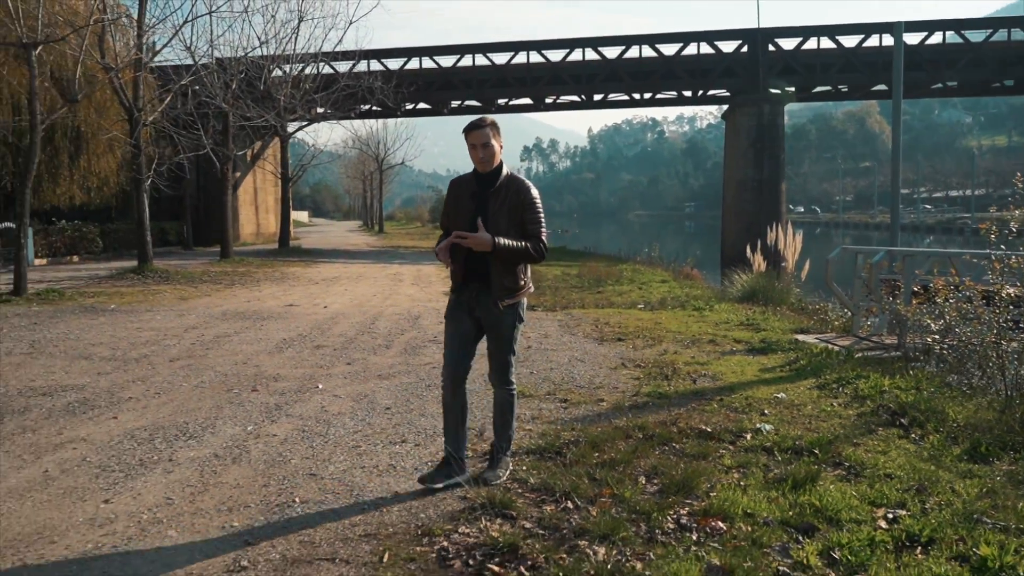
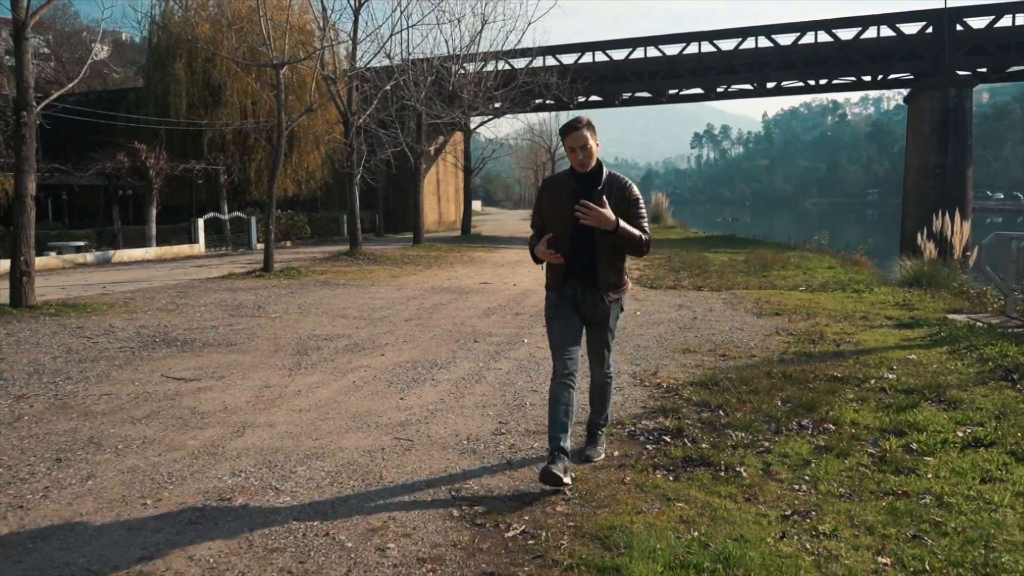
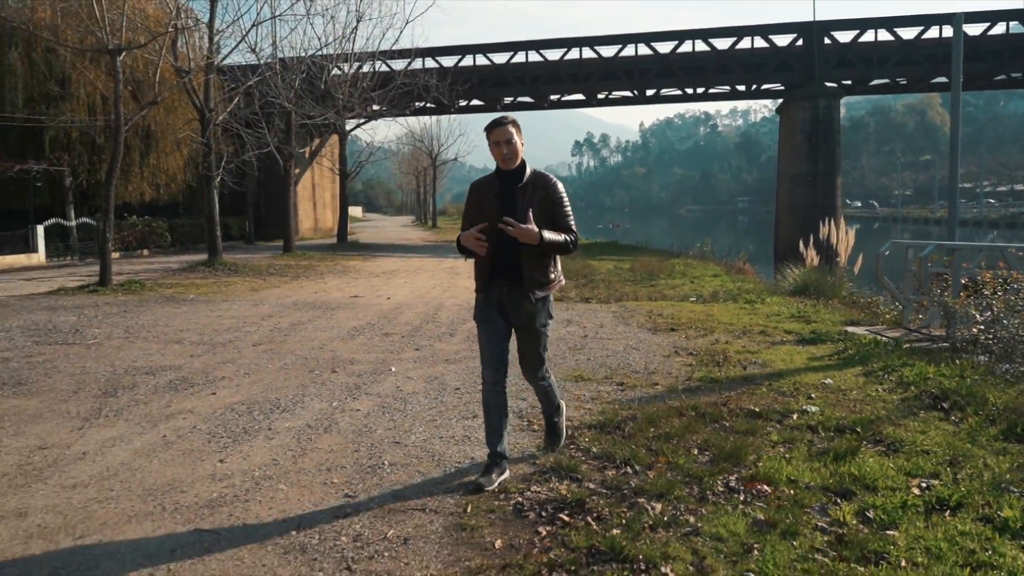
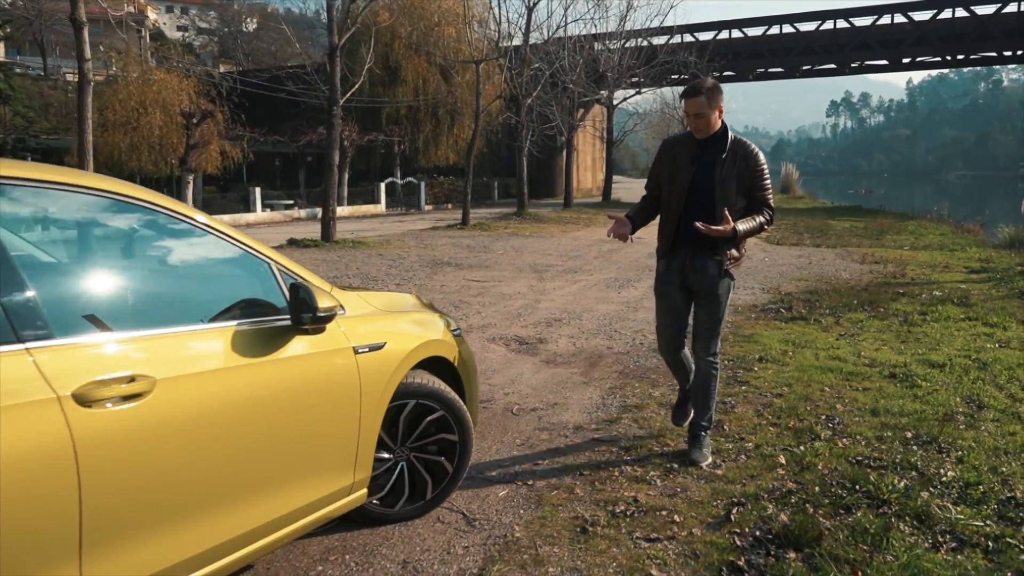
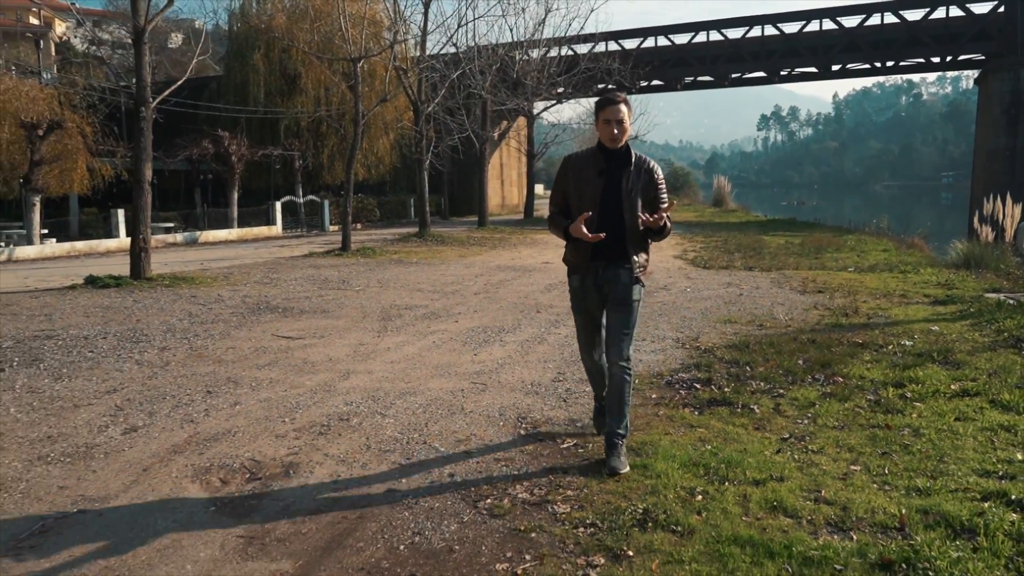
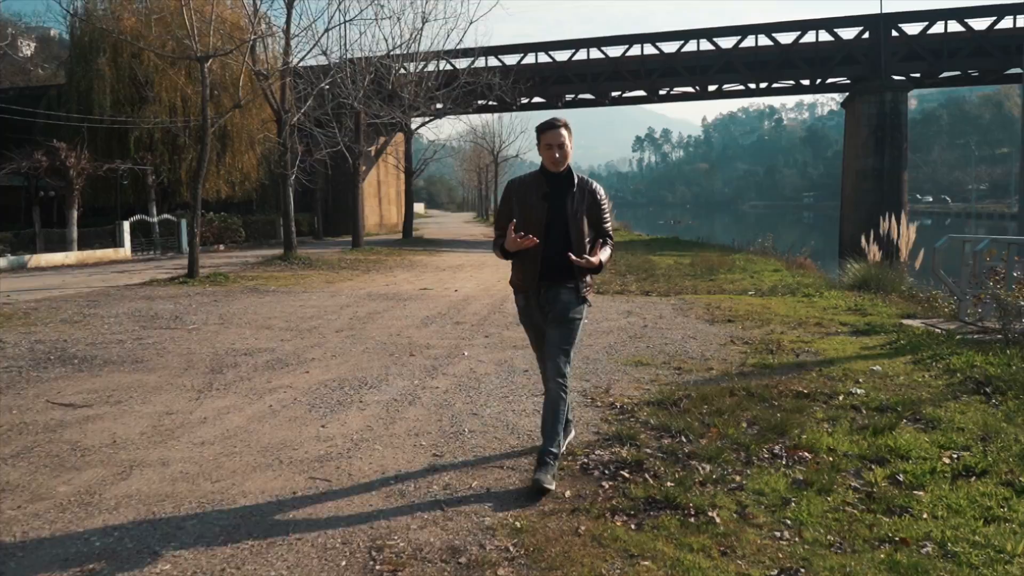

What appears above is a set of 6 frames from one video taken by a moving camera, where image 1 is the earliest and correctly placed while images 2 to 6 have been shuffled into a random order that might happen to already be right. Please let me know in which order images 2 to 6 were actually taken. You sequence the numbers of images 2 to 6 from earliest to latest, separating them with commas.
3, 6, 2, 5, 4
